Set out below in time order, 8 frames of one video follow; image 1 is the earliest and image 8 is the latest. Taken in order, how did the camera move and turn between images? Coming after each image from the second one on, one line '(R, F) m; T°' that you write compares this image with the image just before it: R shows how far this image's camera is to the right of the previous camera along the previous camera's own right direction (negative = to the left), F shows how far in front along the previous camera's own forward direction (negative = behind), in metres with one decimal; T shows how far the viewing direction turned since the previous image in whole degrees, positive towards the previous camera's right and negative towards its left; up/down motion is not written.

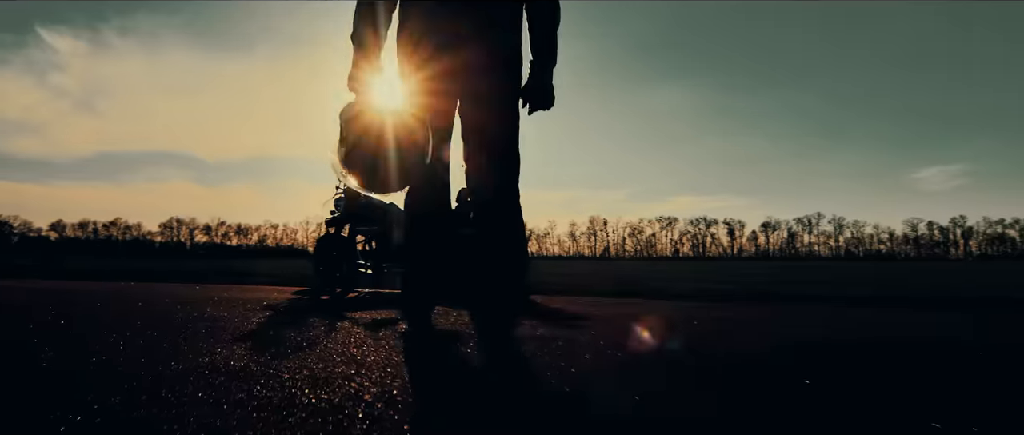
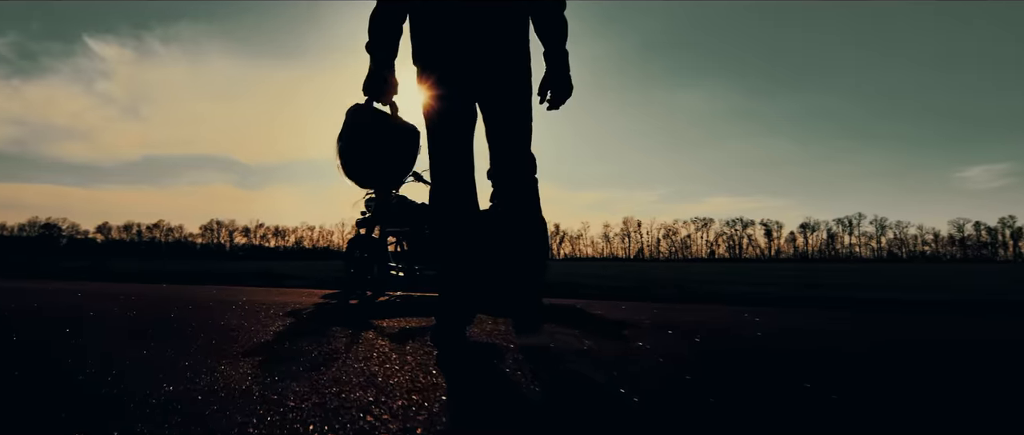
(0.0, +0.3) m; -3°
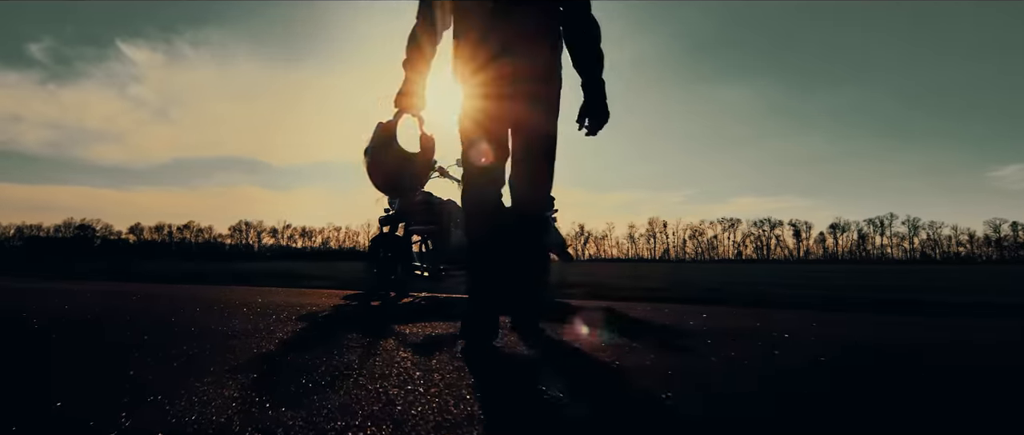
(-0.1, +0.4) m; -2°
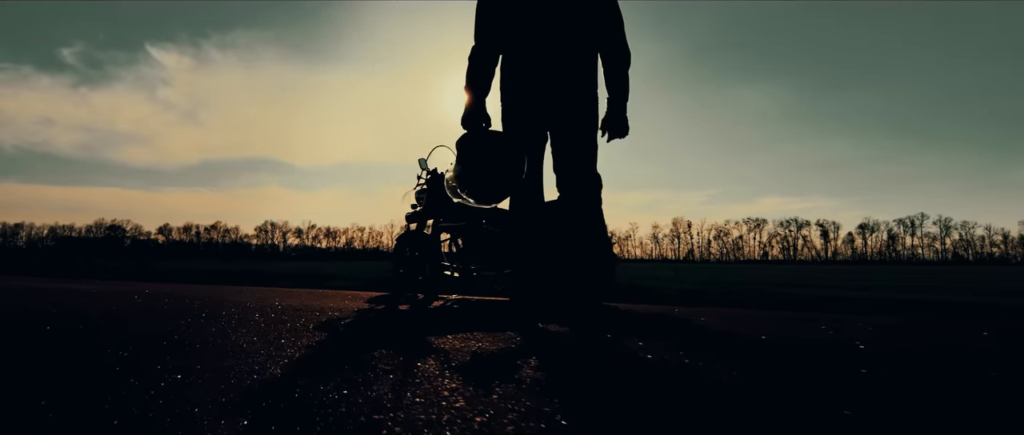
(-0.1, +0.5) m; -2°
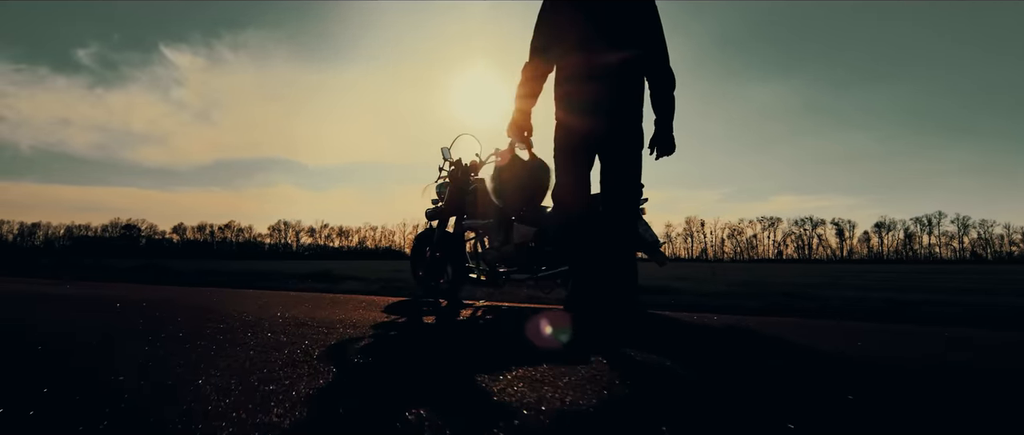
(-0.2, +0.7) m; -1°
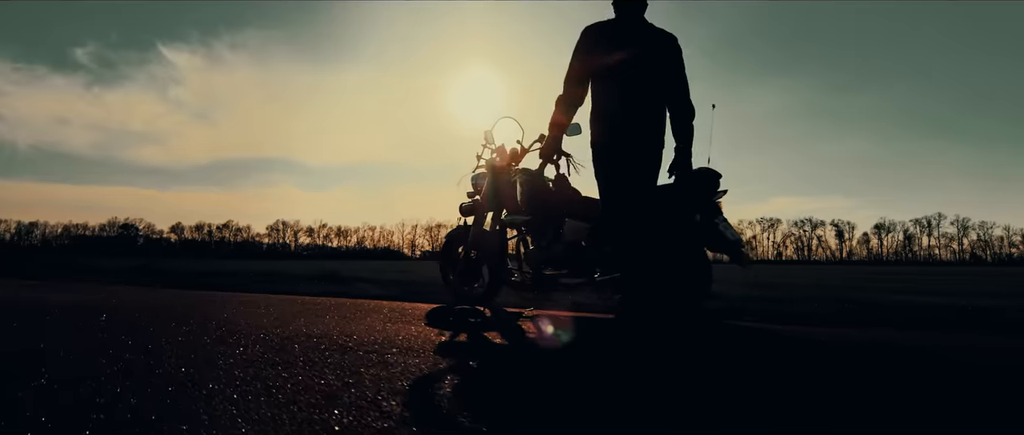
(-0.4, +0.7) m; 0°
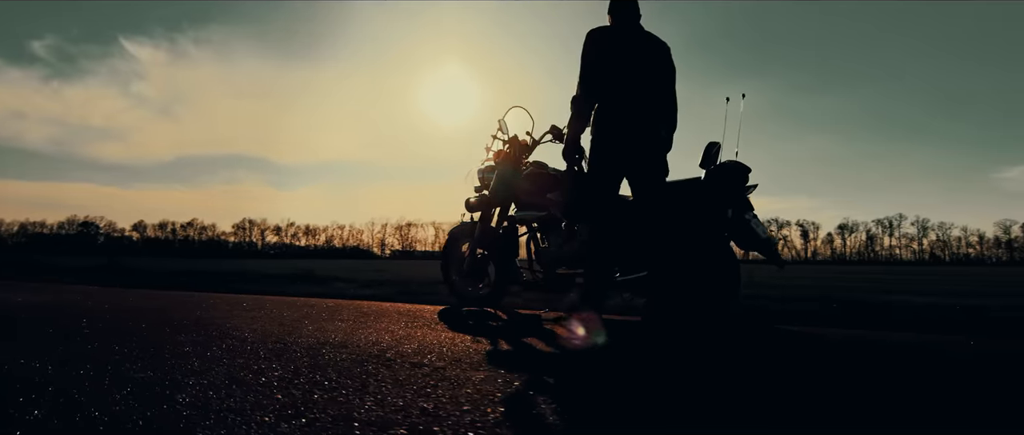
(-0.3, +0.3) m; +3°
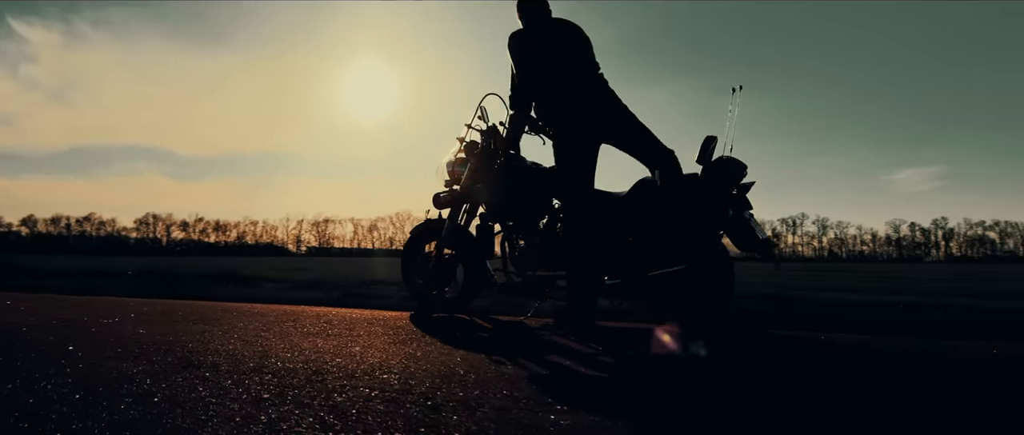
(-0.4, +0.4) m; +7°
